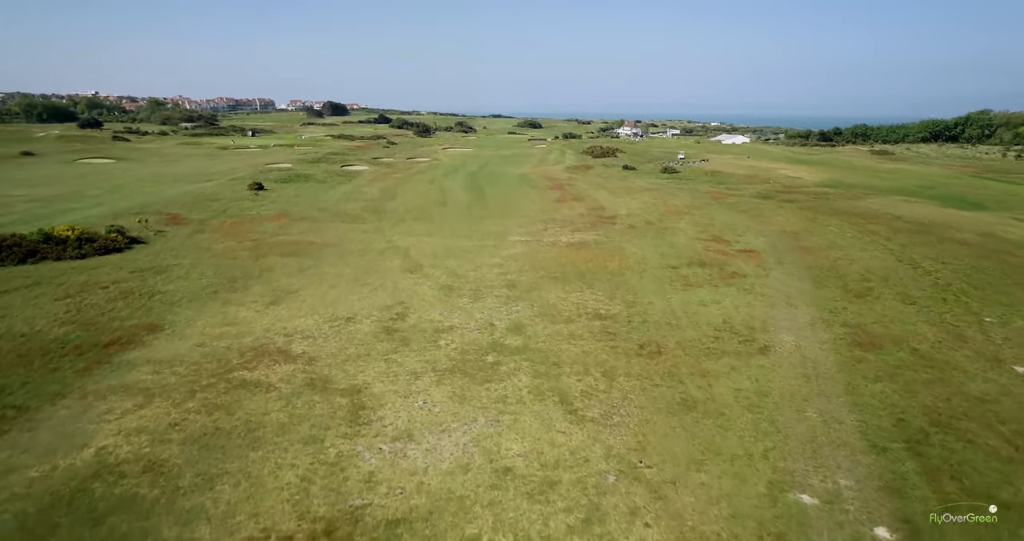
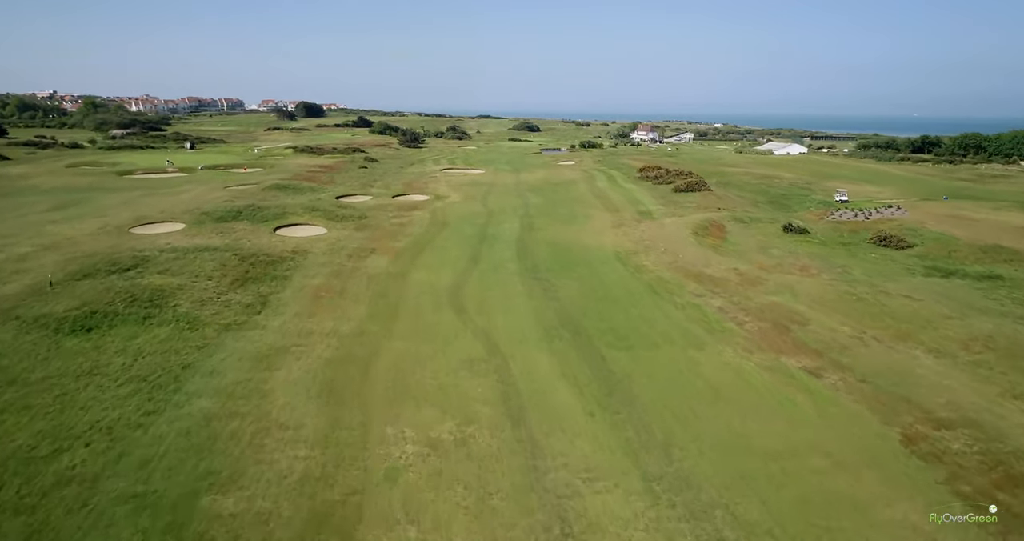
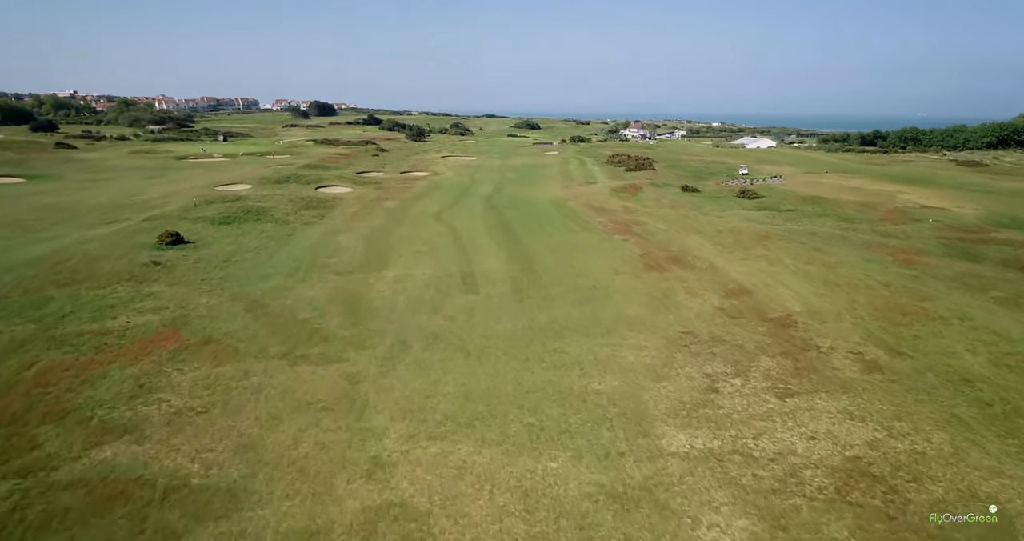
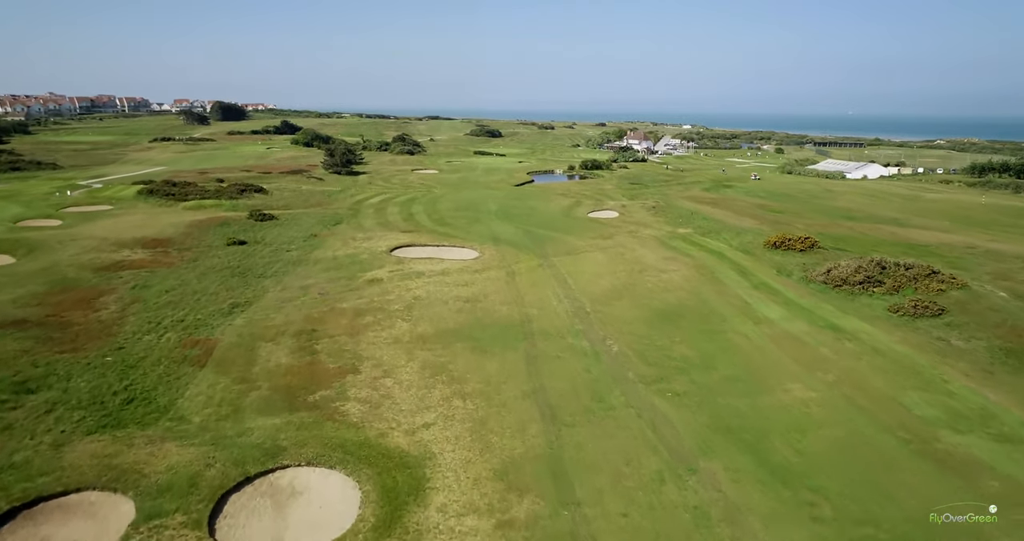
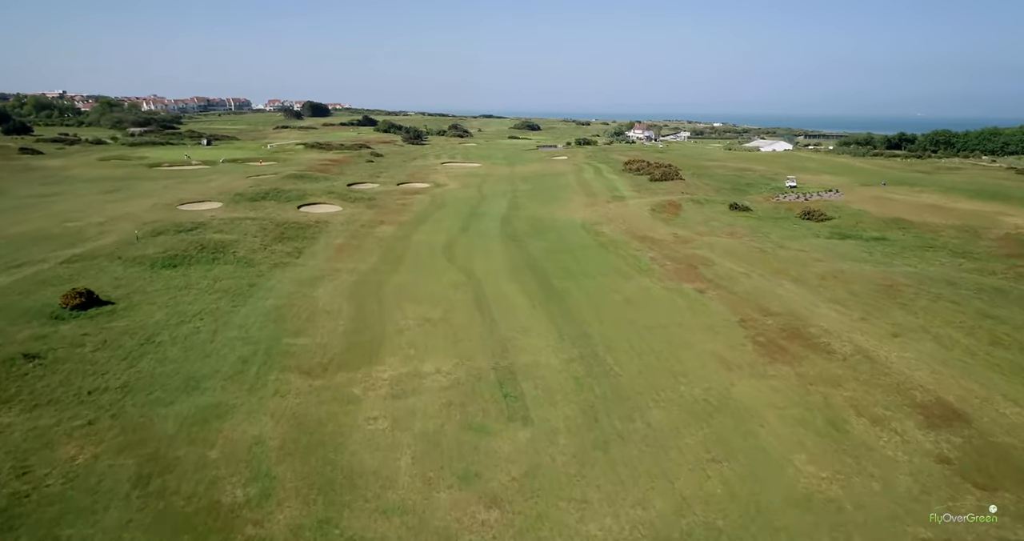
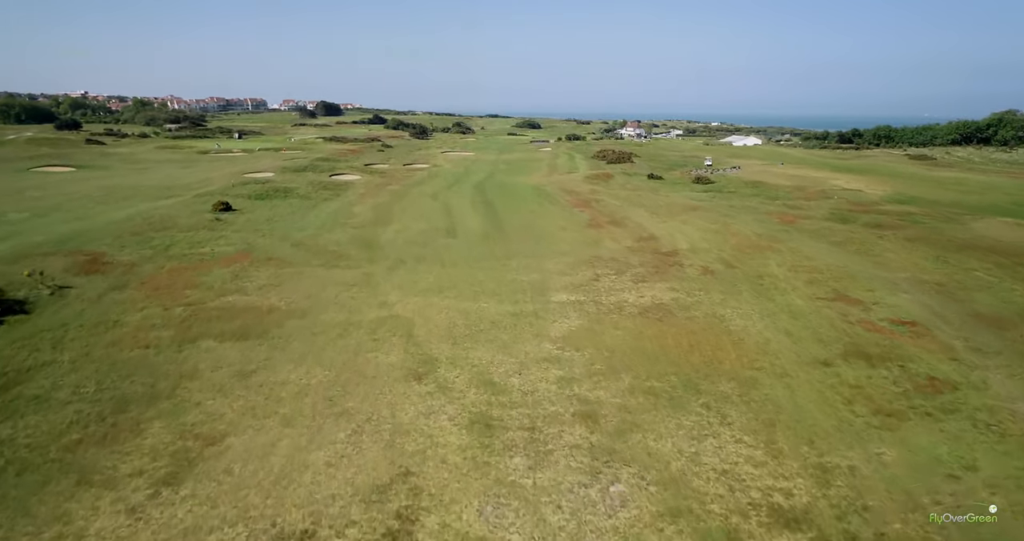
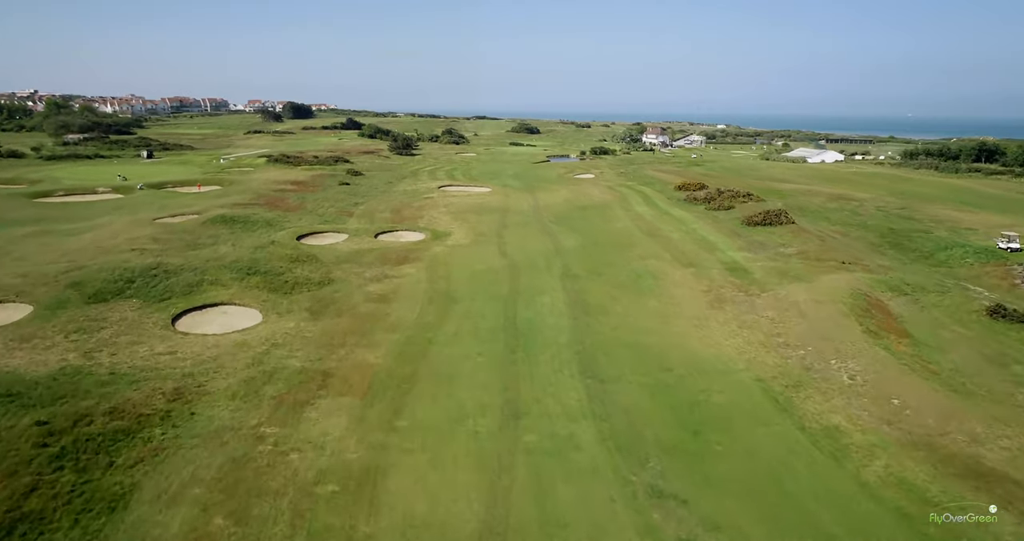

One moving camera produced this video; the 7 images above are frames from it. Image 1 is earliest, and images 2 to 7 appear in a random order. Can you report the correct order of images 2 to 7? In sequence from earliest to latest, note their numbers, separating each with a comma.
6, 3, 5, 2, 7, 4
